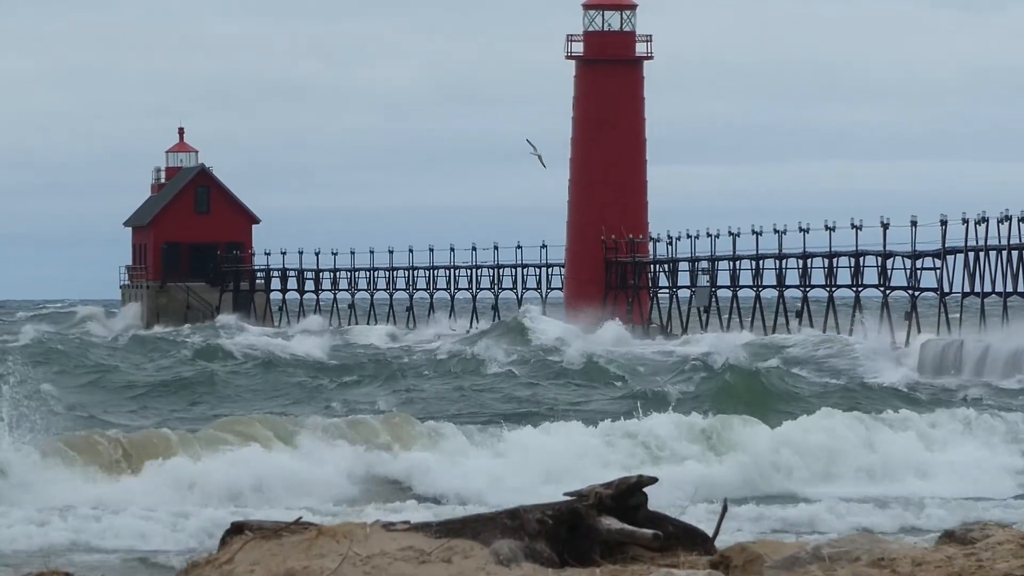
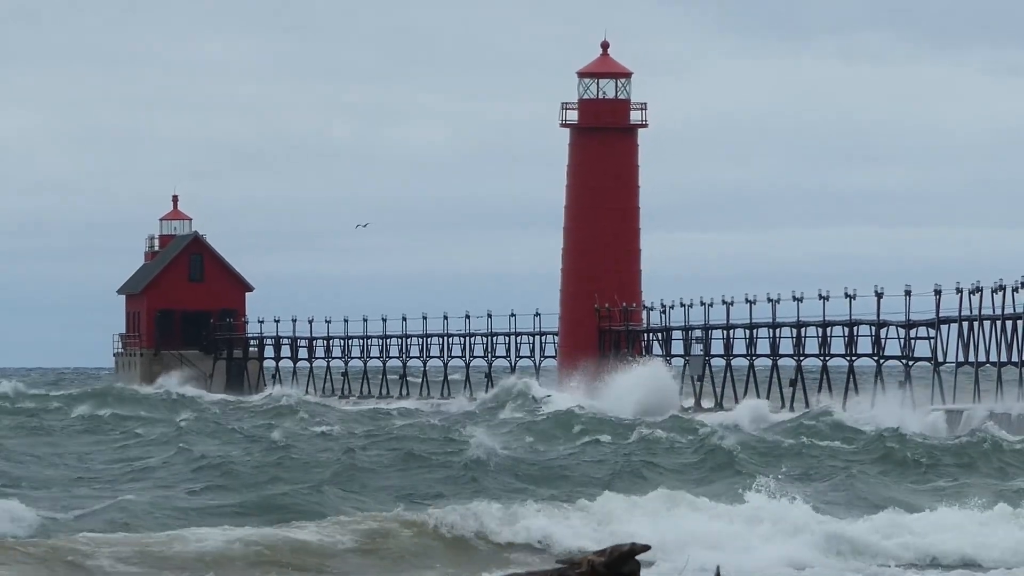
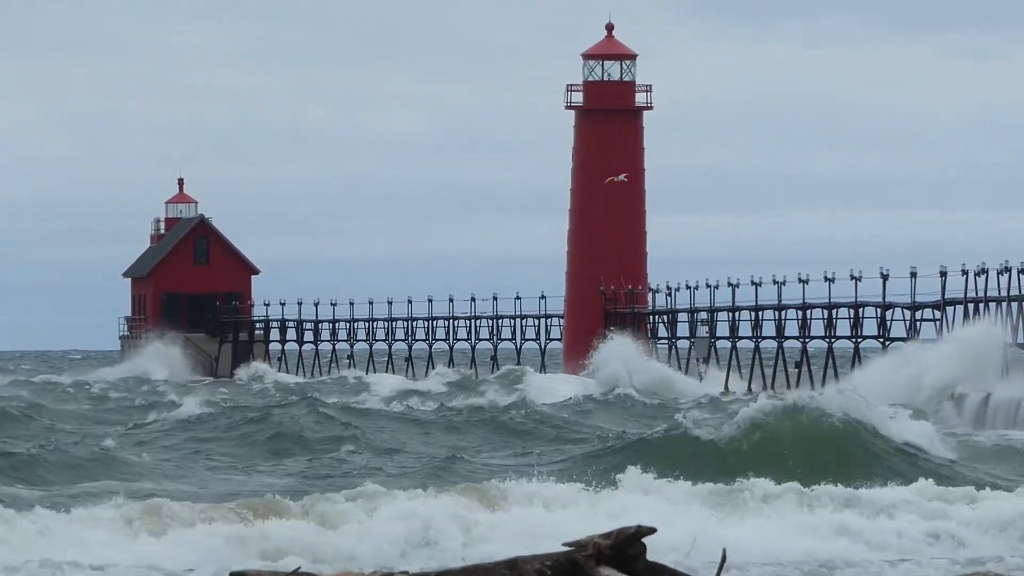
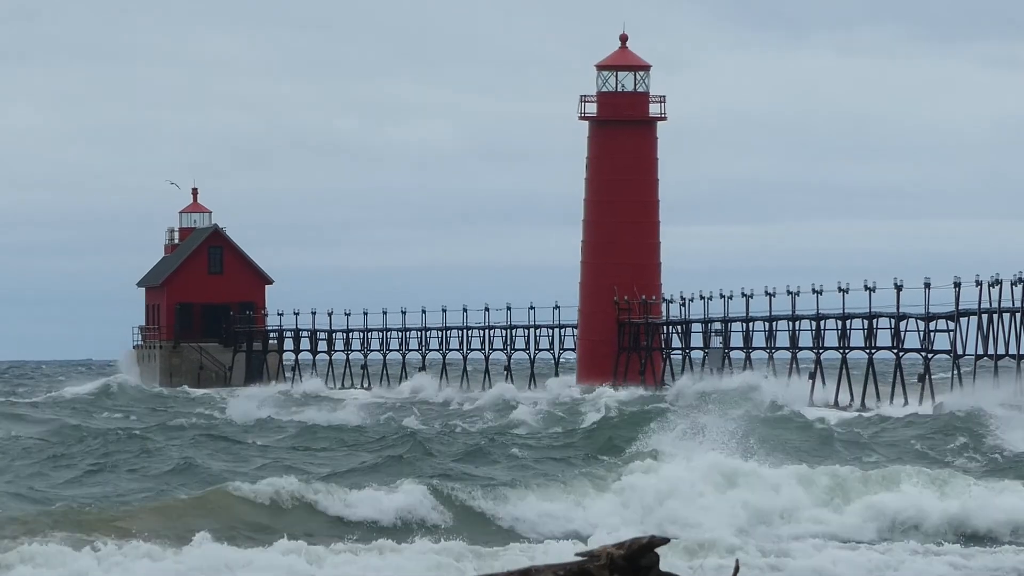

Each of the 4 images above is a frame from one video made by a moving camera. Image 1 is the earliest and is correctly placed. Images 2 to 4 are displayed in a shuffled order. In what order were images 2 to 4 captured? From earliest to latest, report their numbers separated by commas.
3, 4, 2
